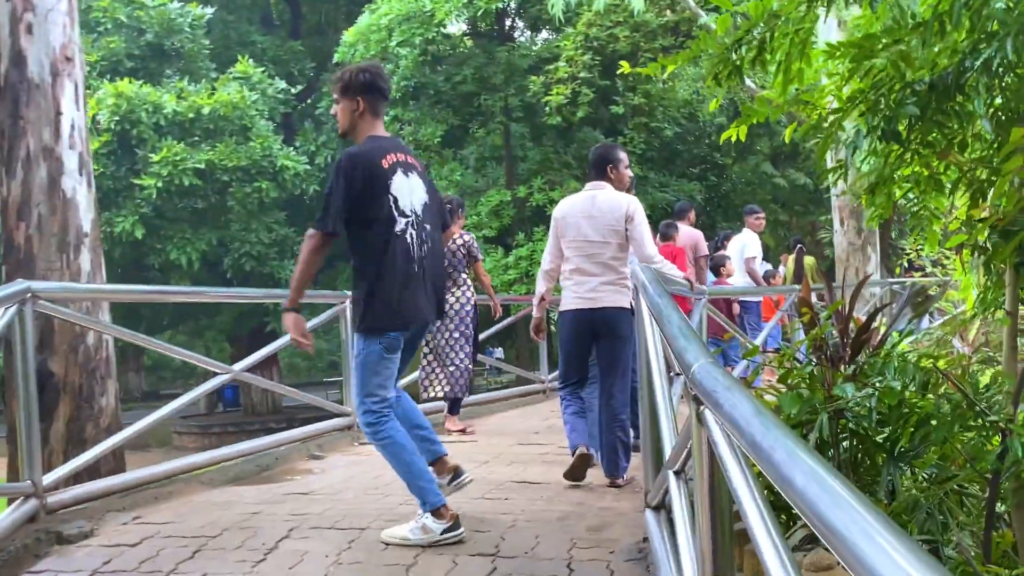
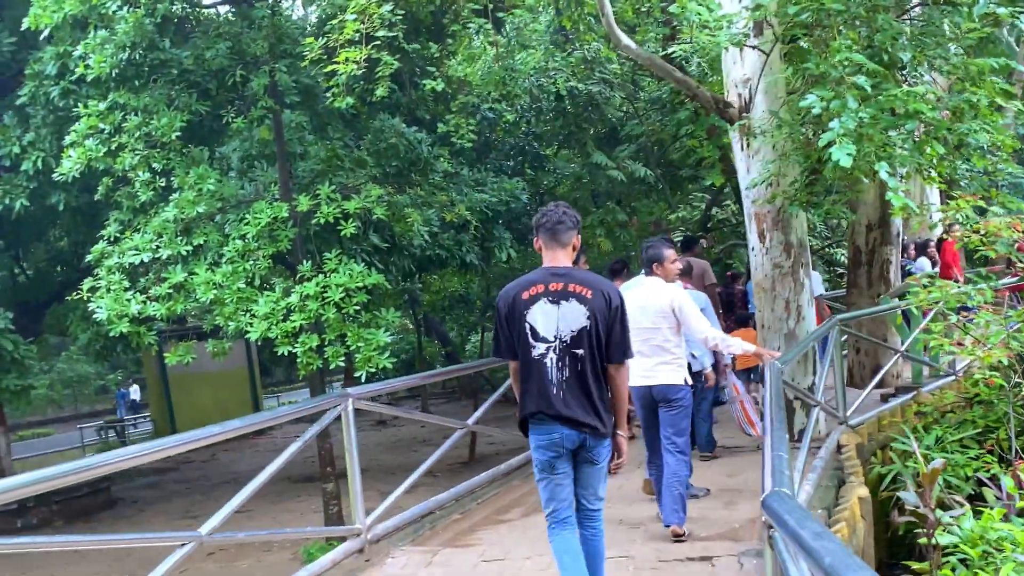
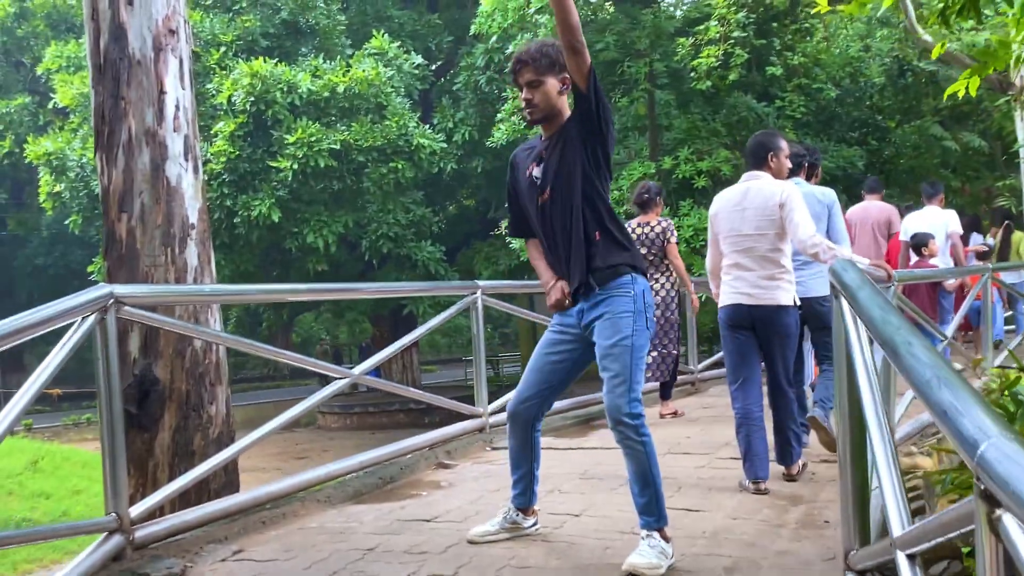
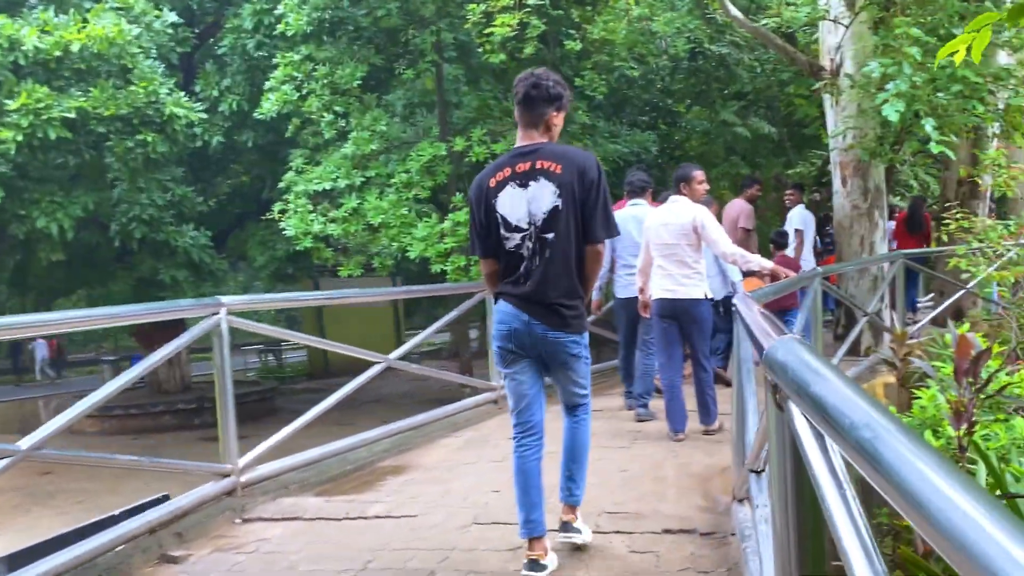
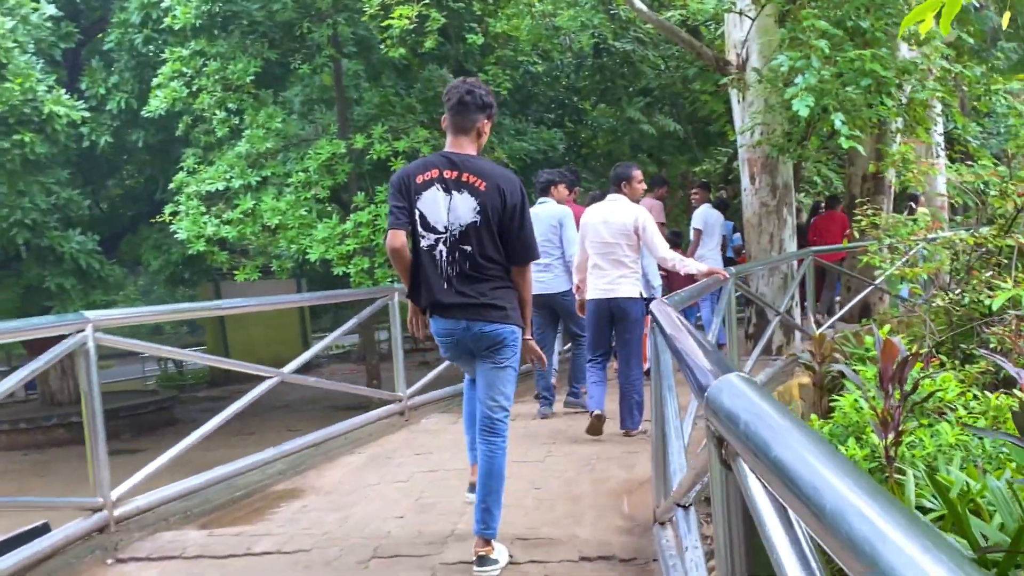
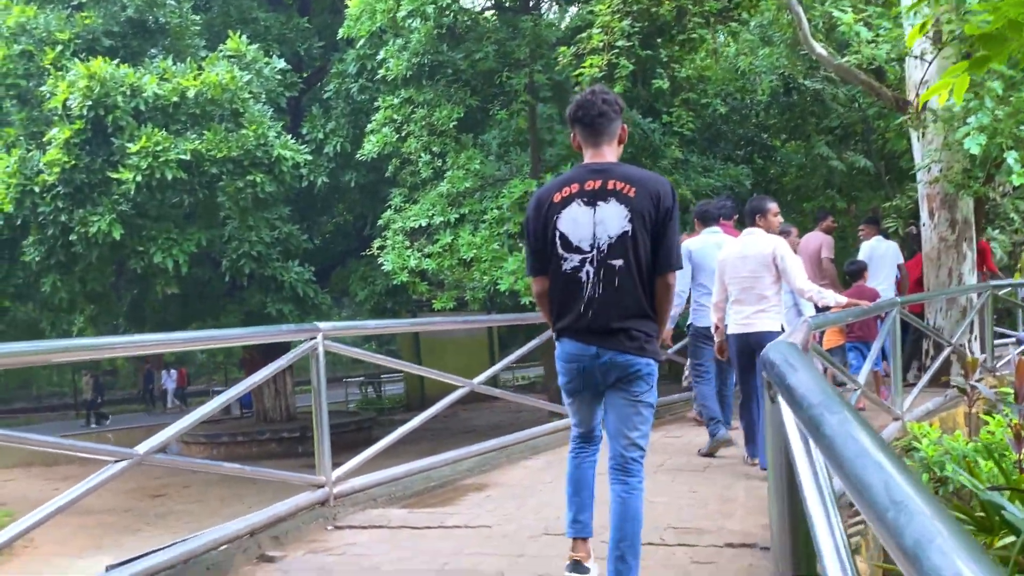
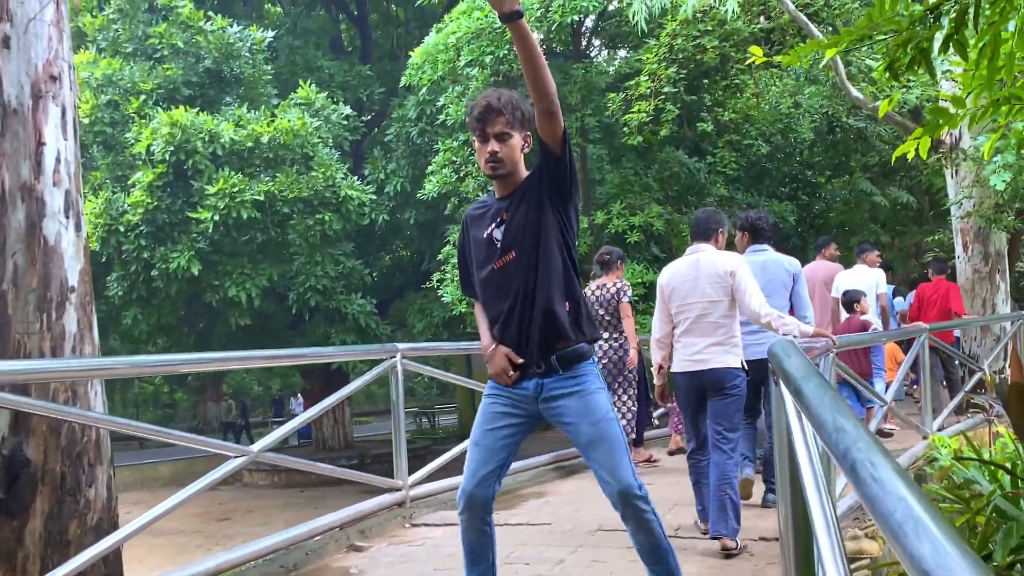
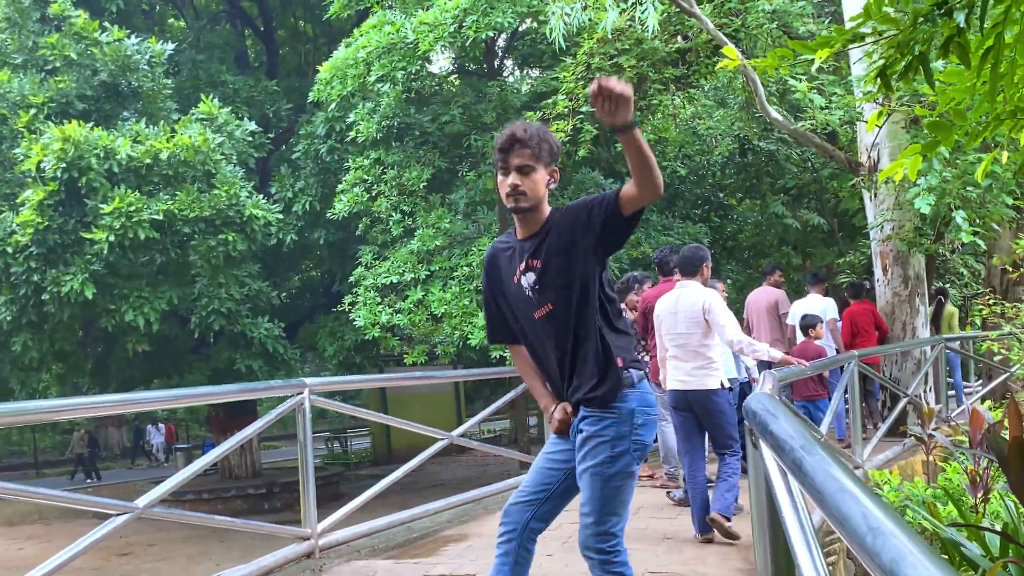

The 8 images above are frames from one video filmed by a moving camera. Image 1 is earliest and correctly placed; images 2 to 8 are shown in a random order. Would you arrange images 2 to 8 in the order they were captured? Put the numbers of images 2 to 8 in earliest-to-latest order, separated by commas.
3, 7, 8, 6, 4, 5, 2
